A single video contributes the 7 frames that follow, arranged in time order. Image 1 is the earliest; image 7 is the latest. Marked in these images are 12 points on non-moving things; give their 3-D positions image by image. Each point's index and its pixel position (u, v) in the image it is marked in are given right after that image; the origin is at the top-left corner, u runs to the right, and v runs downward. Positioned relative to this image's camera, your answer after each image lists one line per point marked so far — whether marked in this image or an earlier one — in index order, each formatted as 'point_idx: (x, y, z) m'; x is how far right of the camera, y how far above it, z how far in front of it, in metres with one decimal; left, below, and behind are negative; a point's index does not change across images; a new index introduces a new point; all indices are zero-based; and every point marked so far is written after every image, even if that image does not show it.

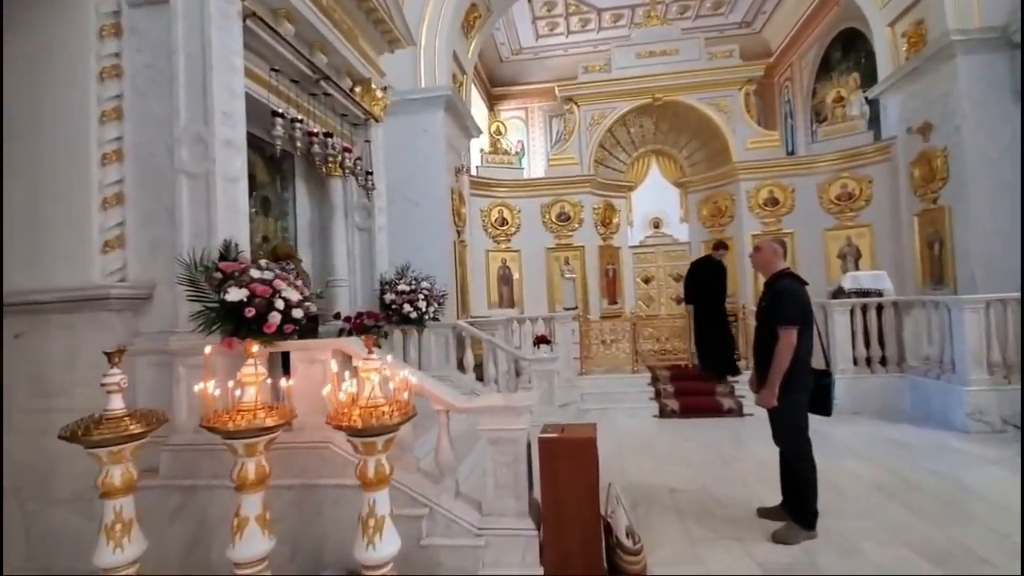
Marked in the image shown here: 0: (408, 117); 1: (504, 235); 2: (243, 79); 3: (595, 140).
0: (-1.4, +2.3, +6.9) m
1: (-0.1, +0.9, +8.7) m
2: (-1.7, +1.3, +3.1) m
3: (+1.5, +2.7, +9.2) m
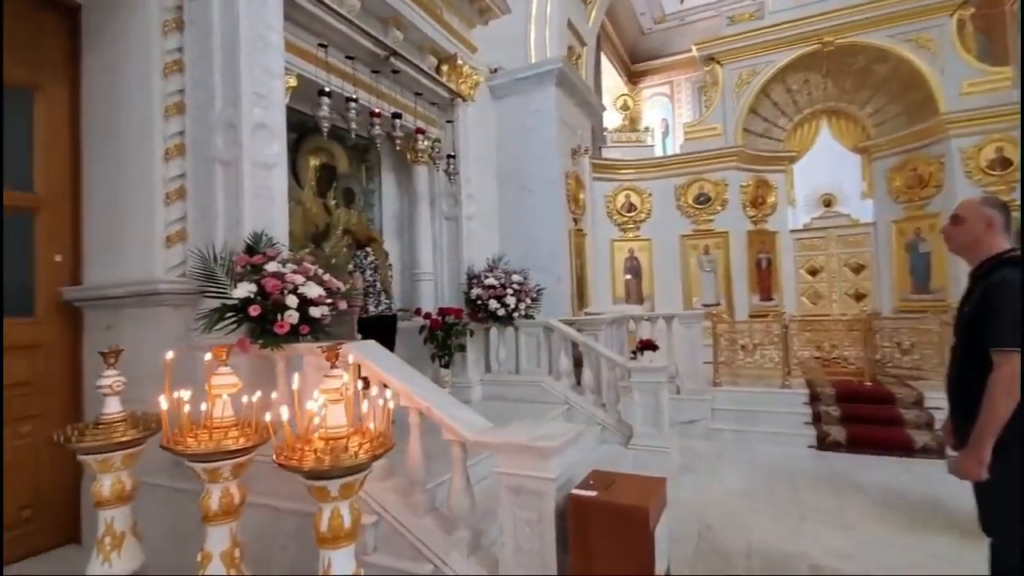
0: (+0.1, +2.4, +6.4) m
1: (+1.8, +1.0, +7.8) m
2: (-1.3, +1.3, +2.9) m
3: (+3.5, +2.8, +7.7) m
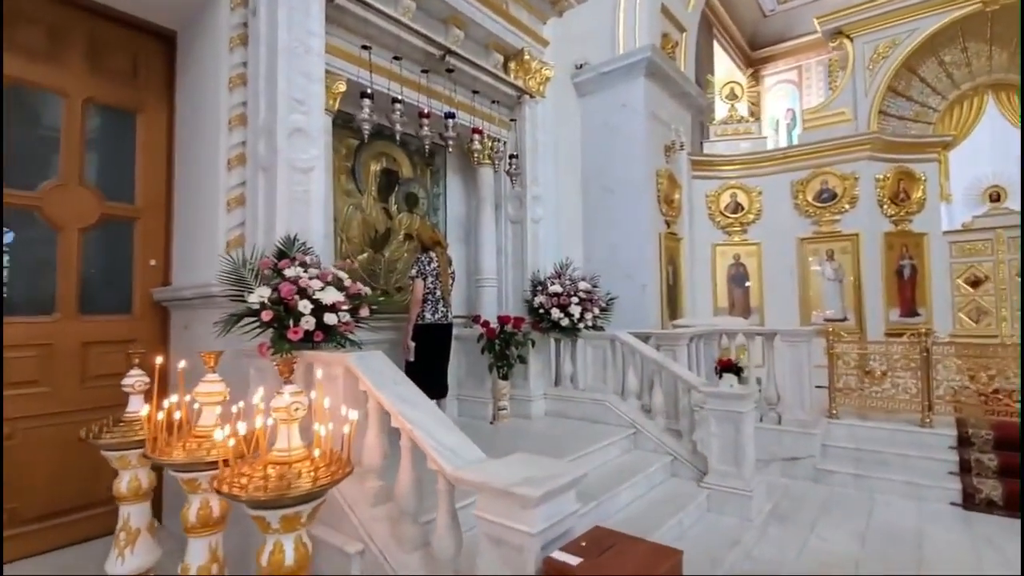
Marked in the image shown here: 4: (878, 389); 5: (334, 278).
0: (+1.1, +2.3, +6.0) m
1: (+3.1, +0.9, +6.9) m
2: (-1.1, +1.3, +2.9) m
3: (+4.7, +2.6, +6.5) m
4: (+3.3, -0.9, +4.5) m
5: (-0.9, +0.1, +2.5) m
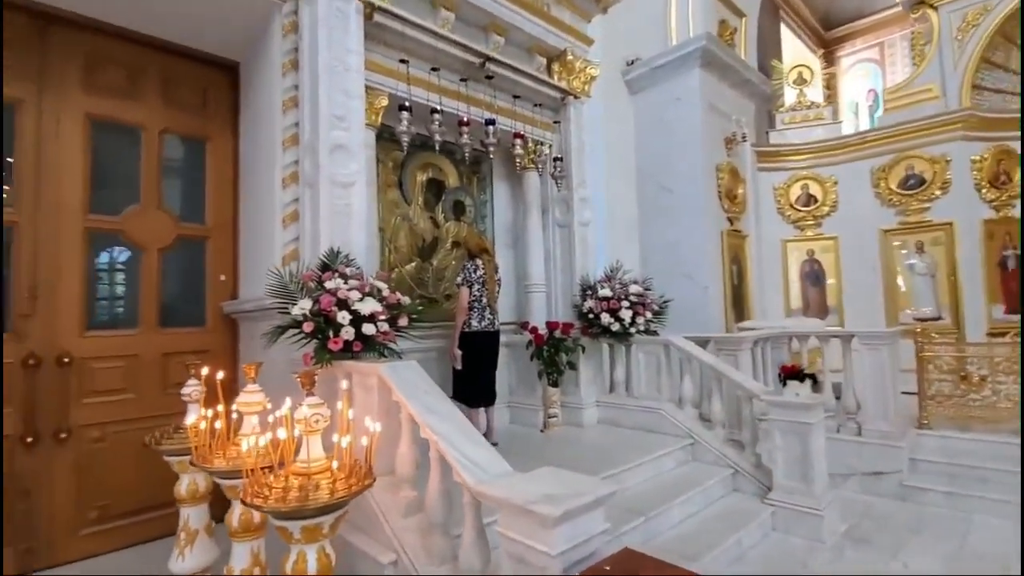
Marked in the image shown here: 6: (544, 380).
0: (+1.7, +2.3, +5.8) m
1: (+3.8, +0.9, +6.4) m
2: (-0.9, +1.2, +3.0) m
3: (+5.3, +2.7, +5.8) m
4: (+3.7, -0.9, +4.0) m
5: (-0.7, 0.0, +2.5) m
6: (+0.2, -0.7, +3.9) m
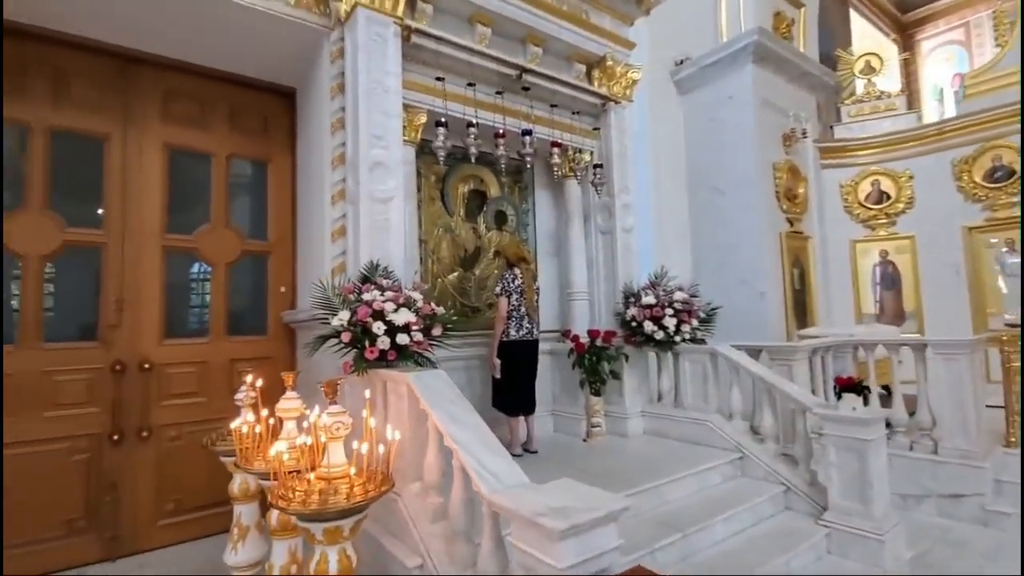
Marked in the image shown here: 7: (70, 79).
0: (+2.2, +2.2, +5.6) m
1: (+4.4, +0.8, +6.0) m
2: (-0.7, +1.2, +3.1) m
3: (+5.8, +2.7, +5.2) m
4: (+4.0, -0.9, +3.6) m
5: (-0.5, -0.1, +2.6) m
6: (+0.6, -0.8, +3.9) m
7: (-2.6, +1.3, +3.0) m
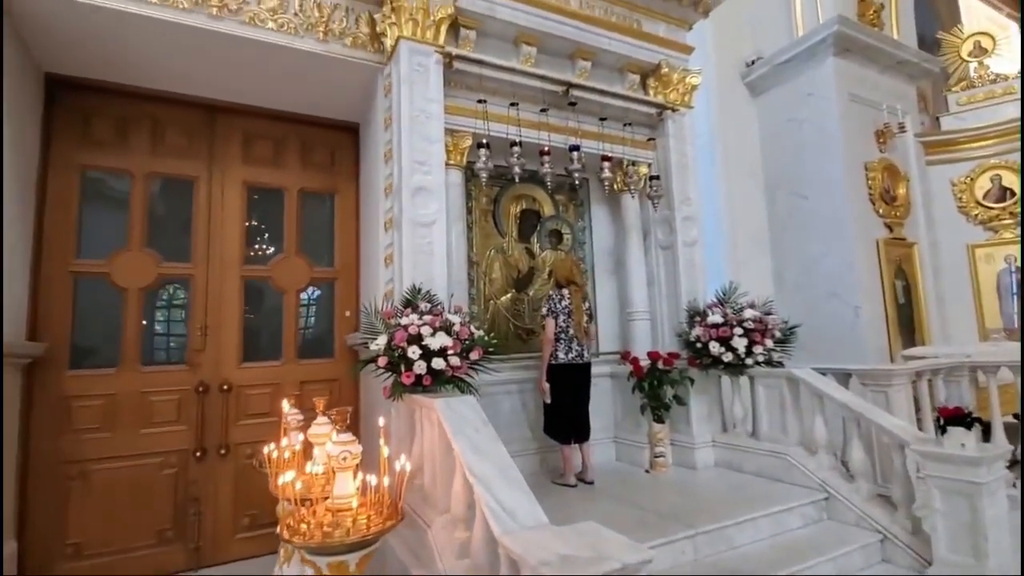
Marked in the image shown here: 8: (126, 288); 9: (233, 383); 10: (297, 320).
0: (+2.8, +2.1, +5.2) m
1: (+5.1, +0.7, +5.1) m
2: (-0.4, +1.0, +3.1) m
3: (+6.3, +2.6, +4.2) m
4: (+4.3, -0.9, +2.7) m
5: (-0.3, -0.2, +2.6) m
6: (+1.0, -0.9, +3.6) m
7: (-2.3, +1.1, +3.4) m
8: (-2.4, 0.0, +3.2) m
9: (-1.9, -0.6, +3.4) m
10: (-1.6, -0.2, +3.7) m
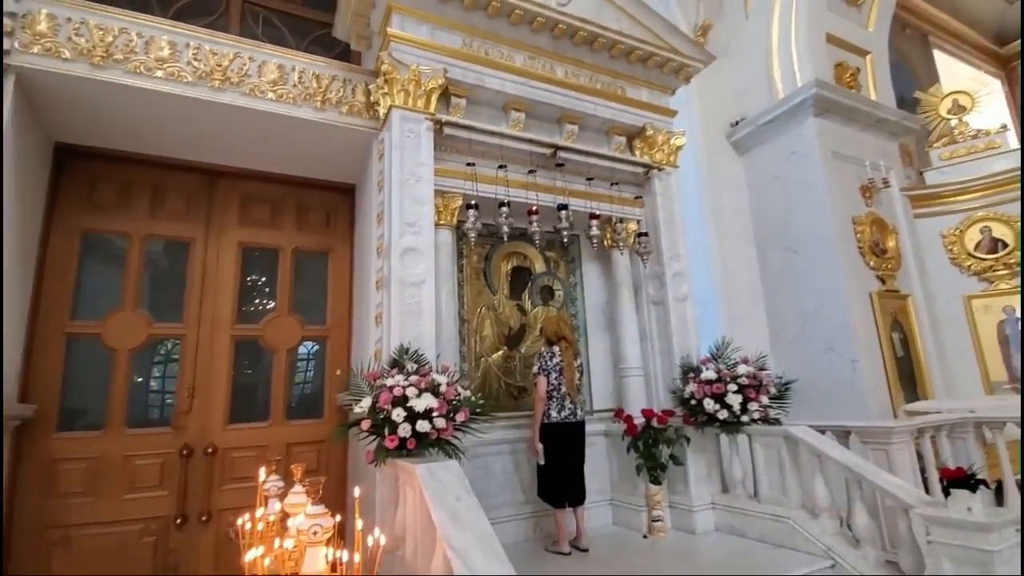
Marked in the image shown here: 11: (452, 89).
0: (+2.7, +1.5, +5.4) m
1: (+5.0, +0.2, +5.2) m
2: (-0.5, +0.7, +3.2) m
3: (+6.2, +2.2, +4.4) m
4: (+4.3, -1.2, +2.6) m
5: (-0.4, -0.5, +2.6) m
6: (+0.9, -1.3, +3.5) m
7: (-2.4, +0.6, +3.5) m
8: (-2.5, -0.4, +3.2) m
9: (-1.9, -1.0, +3.3) m
10: (-1.7, -0.6, +3.6) m
11: (-0.4, +1.4, +3.5) m
